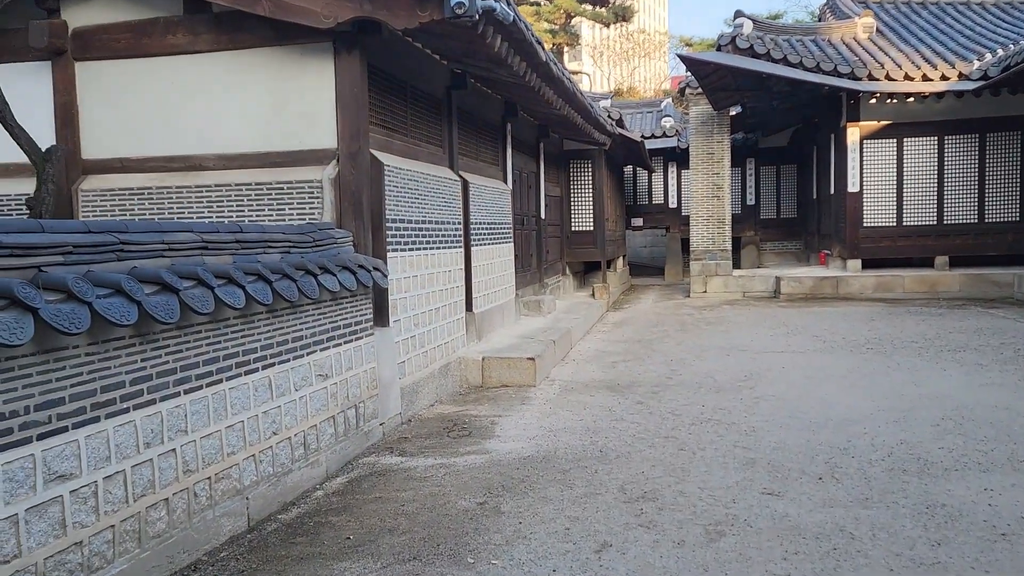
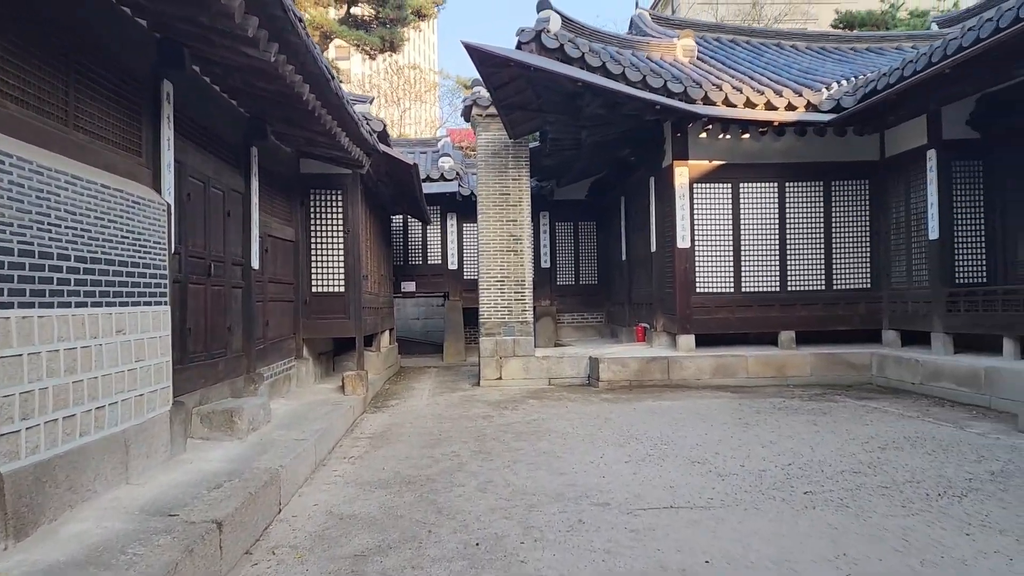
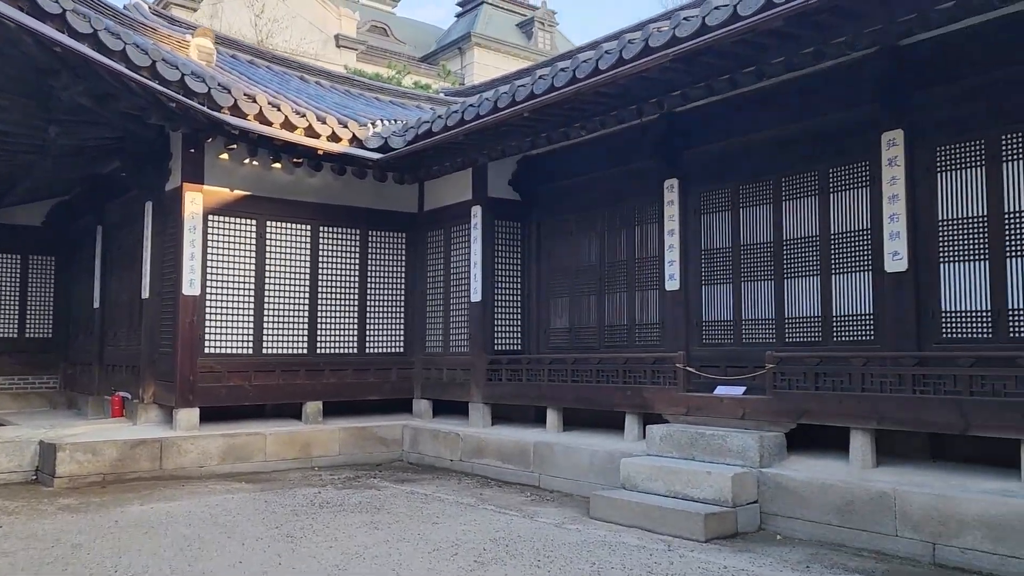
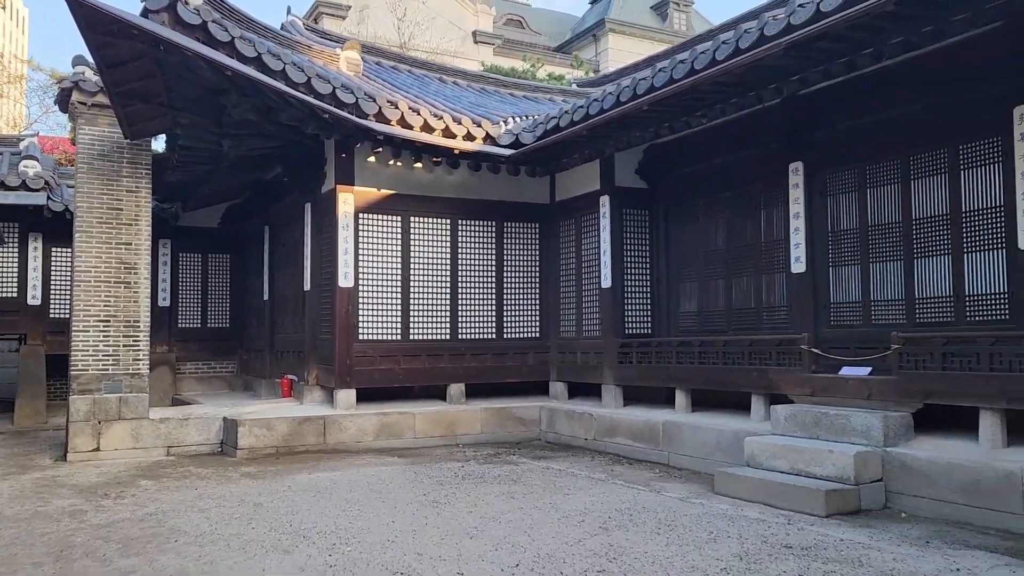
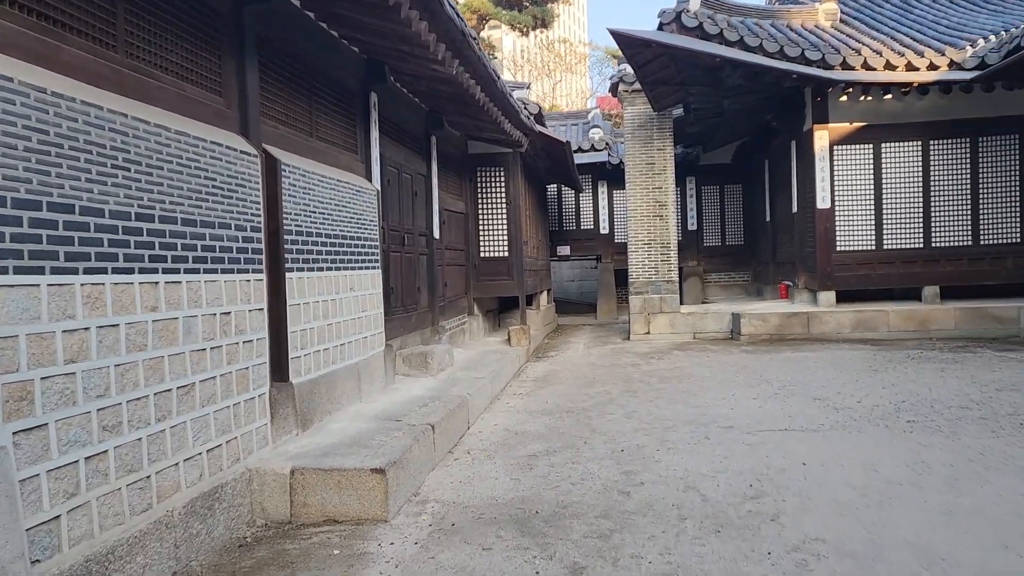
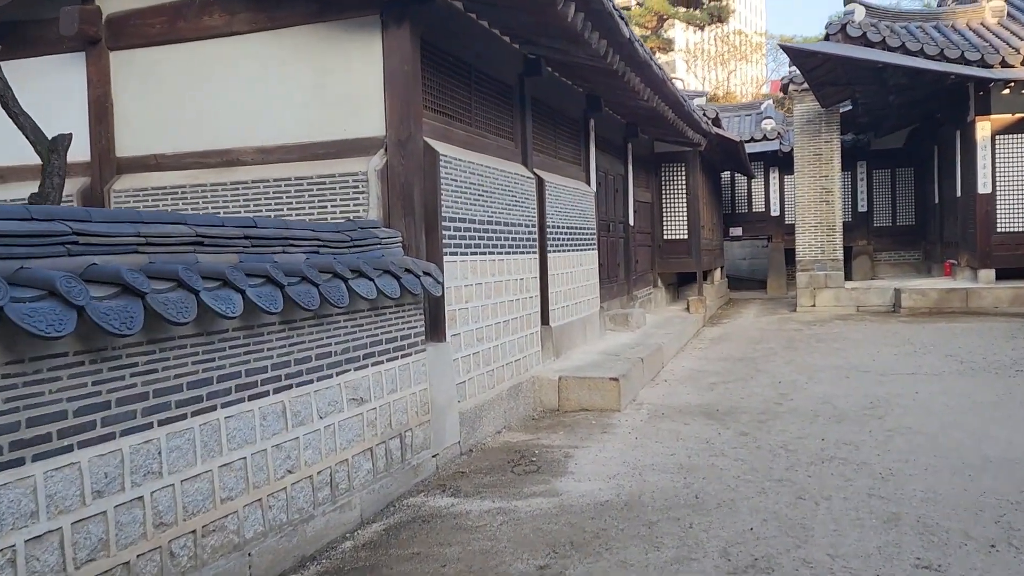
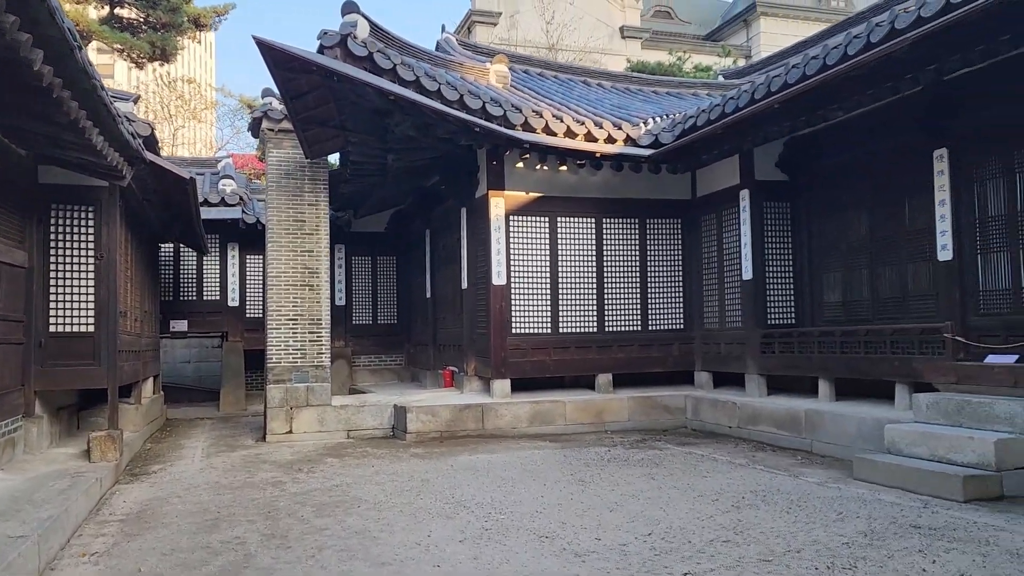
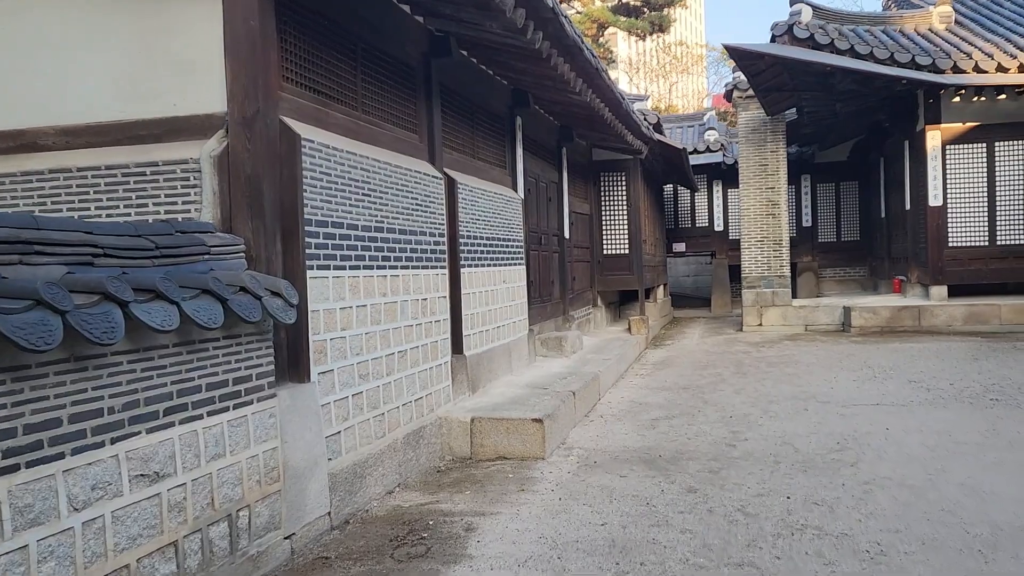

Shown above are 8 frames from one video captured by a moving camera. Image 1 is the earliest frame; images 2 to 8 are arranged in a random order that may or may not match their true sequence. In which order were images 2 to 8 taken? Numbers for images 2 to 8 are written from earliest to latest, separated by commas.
6, 8, 5, 2, 7, 4, 3
